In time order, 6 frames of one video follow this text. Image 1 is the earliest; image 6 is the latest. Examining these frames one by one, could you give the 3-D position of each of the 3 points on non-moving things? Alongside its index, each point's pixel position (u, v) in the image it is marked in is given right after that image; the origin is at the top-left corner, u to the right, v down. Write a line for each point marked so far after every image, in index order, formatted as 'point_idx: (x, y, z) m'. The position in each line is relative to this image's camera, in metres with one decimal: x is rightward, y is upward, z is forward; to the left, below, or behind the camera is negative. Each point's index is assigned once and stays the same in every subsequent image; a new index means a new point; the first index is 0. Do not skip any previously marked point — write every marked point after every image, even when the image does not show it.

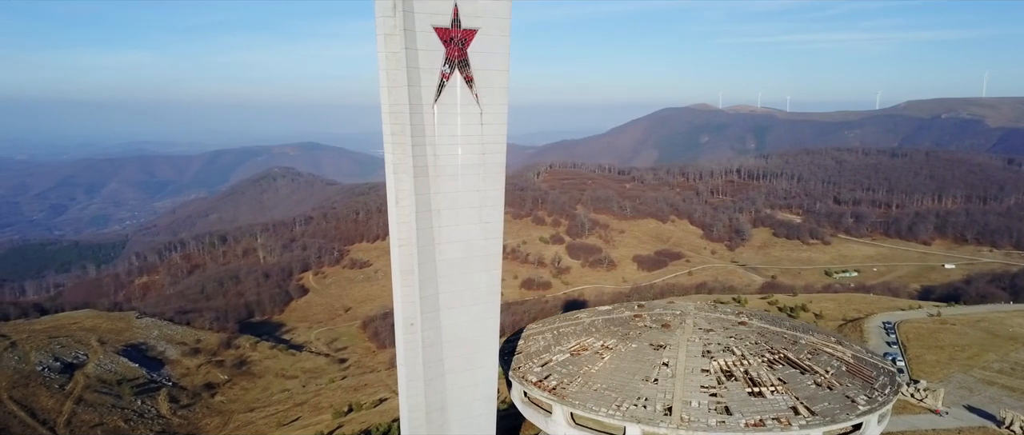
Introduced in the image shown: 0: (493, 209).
0: (-0.5, +0.2, +14.9) m
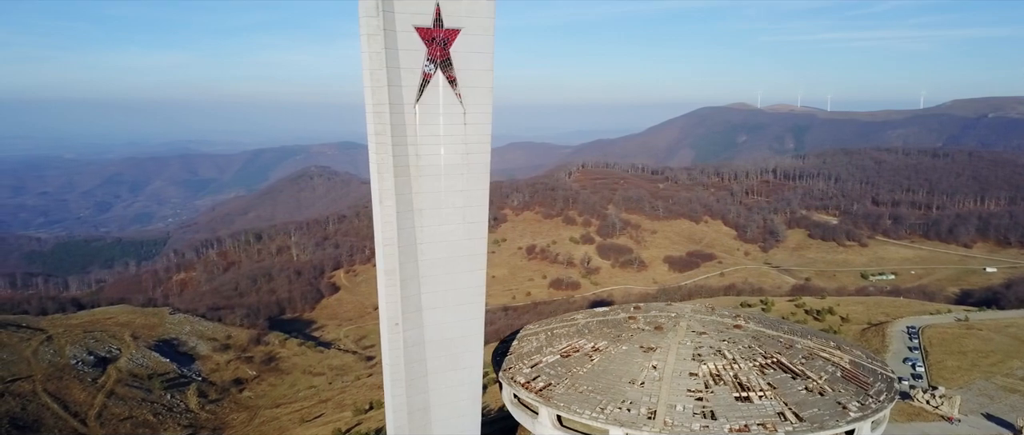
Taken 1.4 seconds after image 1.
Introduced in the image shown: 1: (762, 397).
0: (-0.9, +0.2, +14.9) m
1: (+6.0, -4.3, +14.9) m
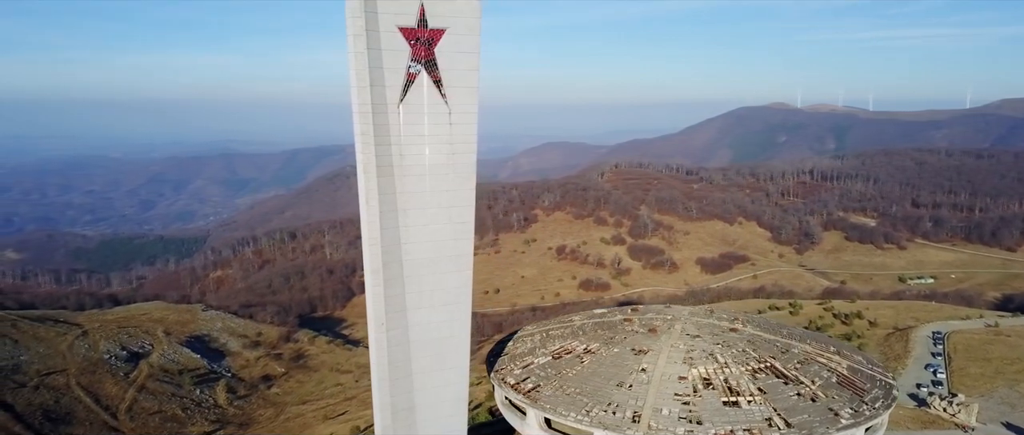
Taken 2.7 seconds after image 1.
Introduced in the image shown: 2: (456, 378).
0: (-1.2, +0.2, +14.8) m
1: (+5.6, -4.4, +14.6) m
2: (-1.4, -4.1, +15.5) m
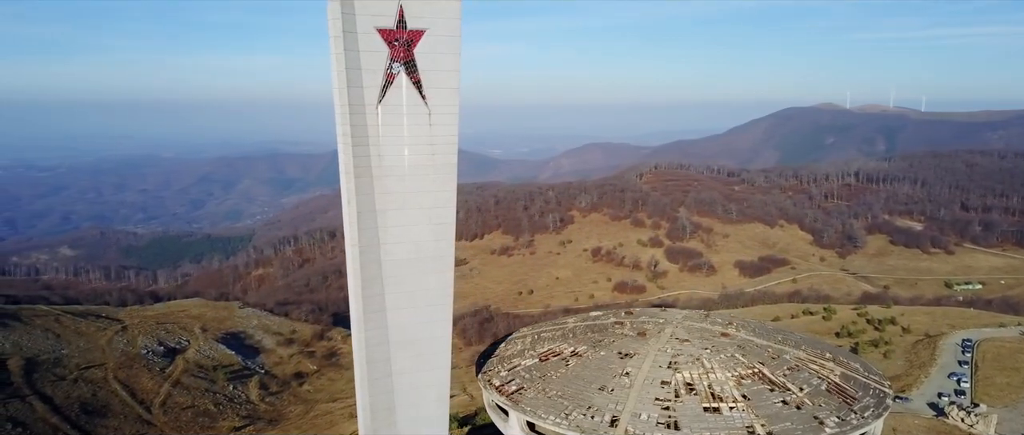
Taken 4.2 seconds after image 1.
0: (-1.7, +0.2, +14.8) m
1: (+5.1, -4.5, +14.3) m
2: (-1.9, -4.1, +15.5) m
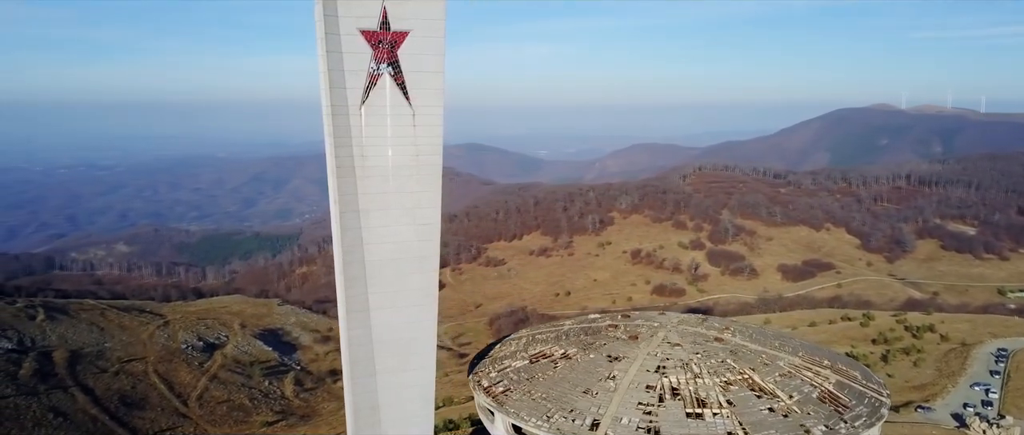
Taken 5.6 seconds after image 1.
0: (-2.1, +0.2, +14.9) m
1: (+4.7, -4.5, +14.1) m
2: (-2.3, -4.1, +15.6) m
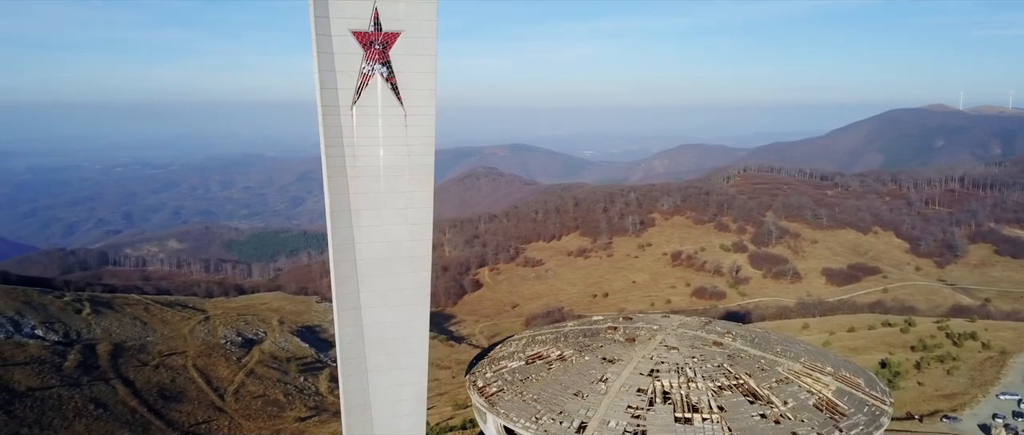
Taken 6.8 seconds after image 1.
0: (-2.3, +0.2, +15.0) m
1: (+4.4, -4.6, +13.9) m
2: (-2.5, -4.1, +15.7) m
